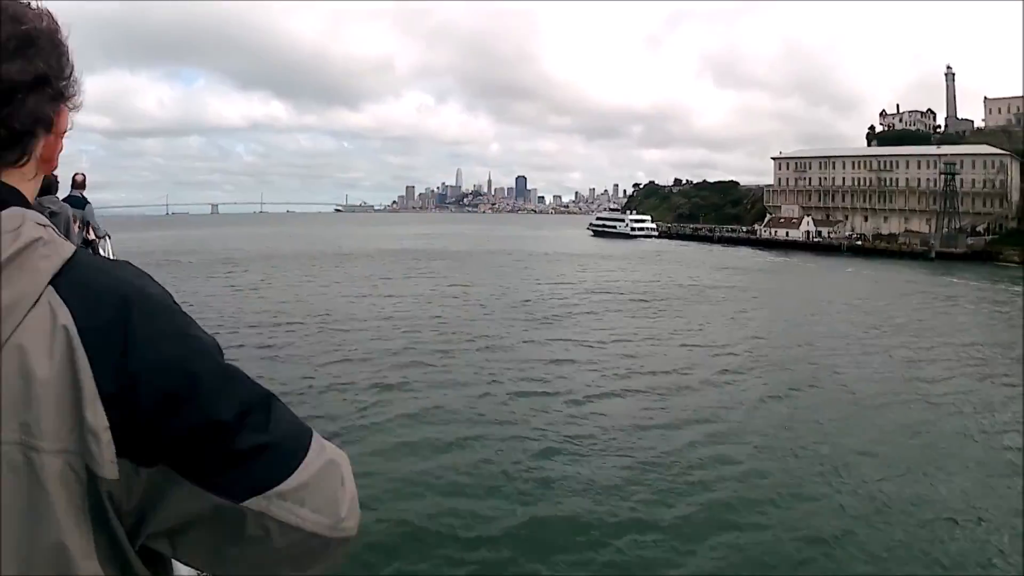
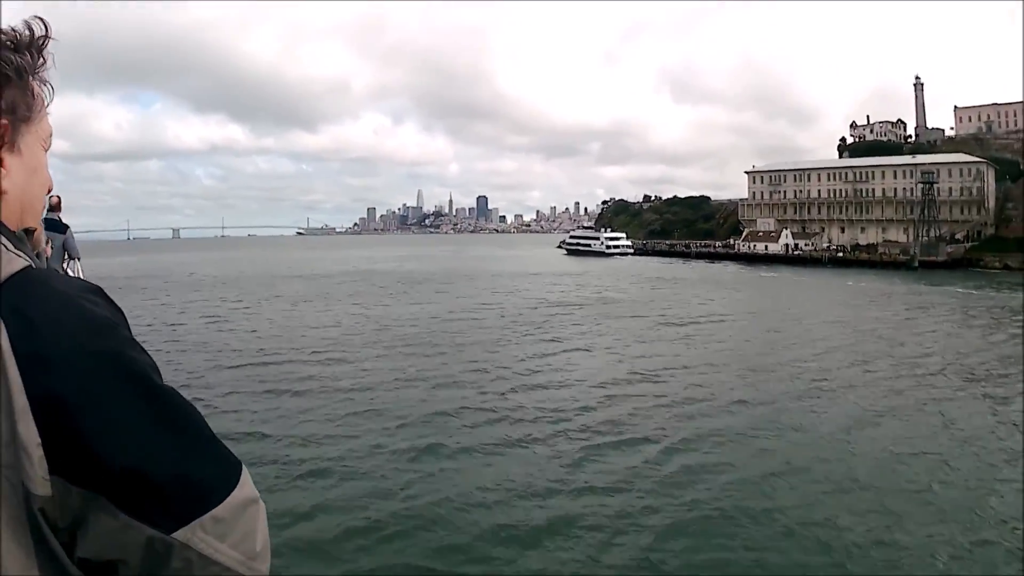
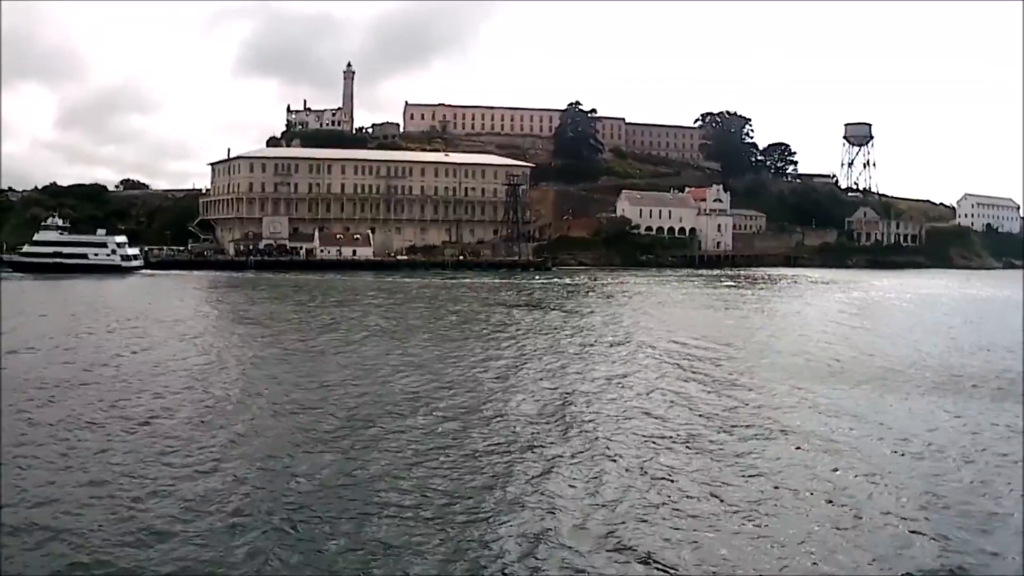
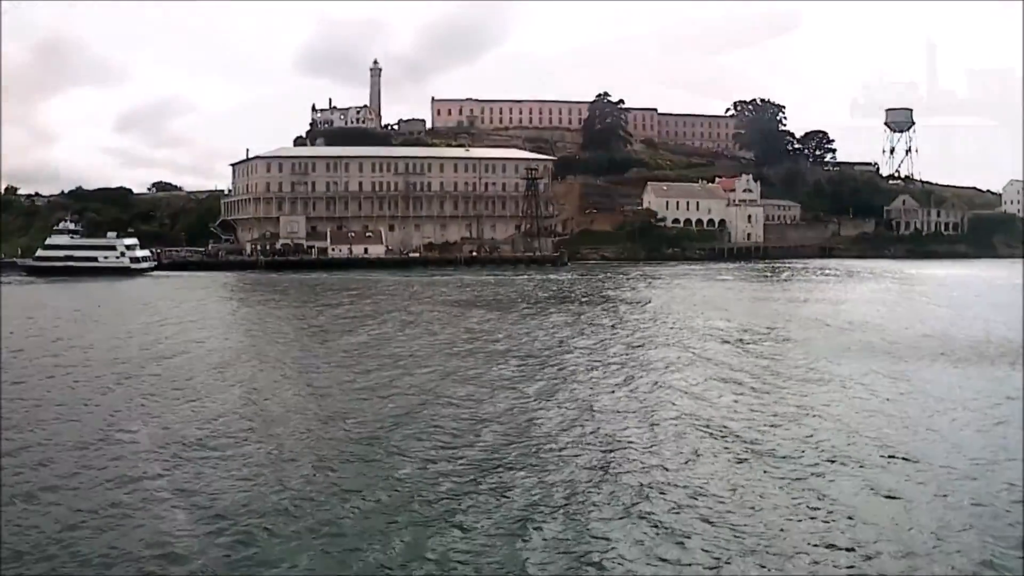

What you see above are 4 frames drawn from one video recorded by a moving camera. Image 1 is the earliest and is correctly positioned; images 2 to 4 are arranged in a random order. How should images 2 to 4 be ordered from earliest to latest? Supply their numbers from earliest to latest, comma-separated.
2, 4, 3
